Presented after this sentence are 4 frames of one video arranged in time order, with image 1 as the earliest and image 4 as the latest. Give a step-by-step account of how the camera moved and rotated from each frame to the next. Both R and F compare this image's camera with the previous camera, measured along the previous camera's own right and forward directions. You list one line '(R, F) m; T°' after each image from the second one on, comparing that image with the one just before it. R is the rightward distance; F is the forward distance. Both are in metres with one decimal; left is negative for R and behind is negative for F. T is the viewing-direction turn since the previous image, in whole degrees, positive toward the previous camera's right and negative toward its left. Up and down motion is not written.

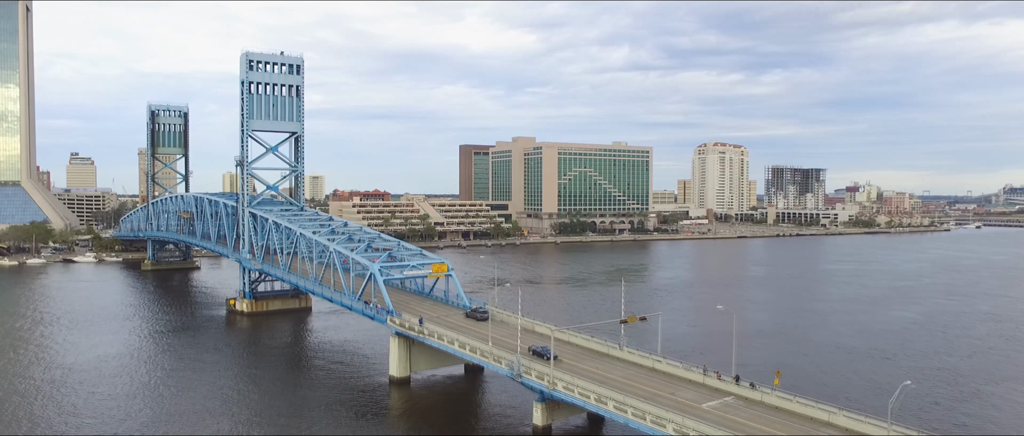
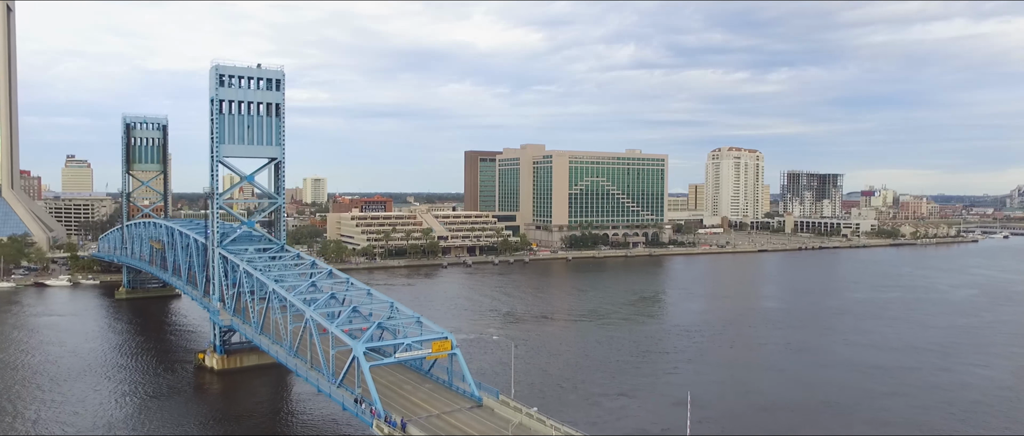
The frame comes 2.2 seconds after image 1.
(-0.3, +2.9) m; 0°
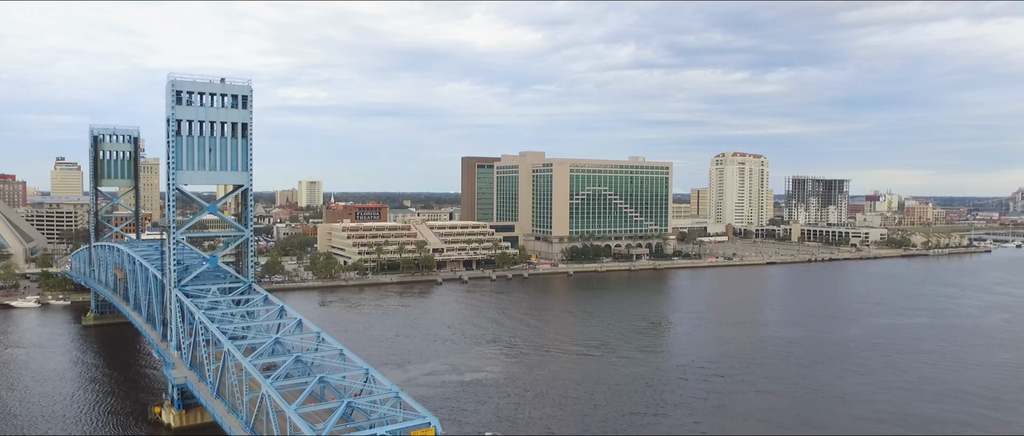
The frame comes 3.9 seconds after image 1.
(0.0, +2.0) m; 0°
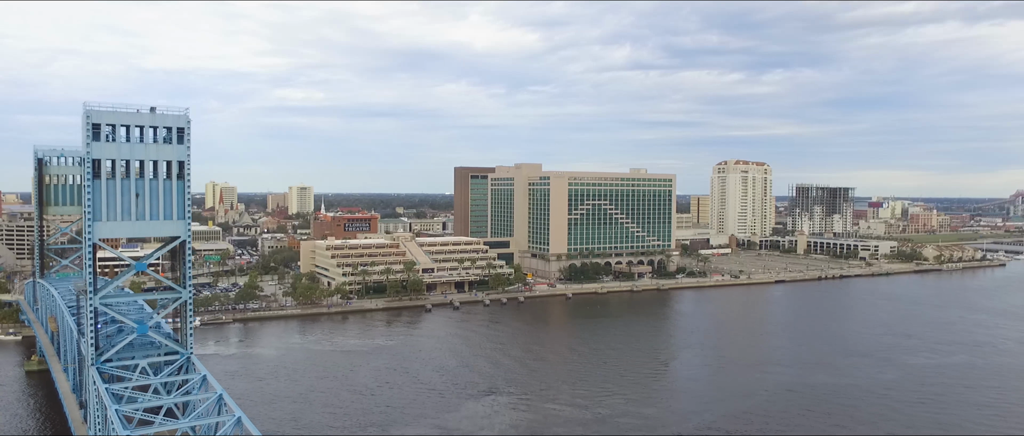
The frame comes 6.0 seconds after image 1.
(+0.1, +2.6) m; 0°
